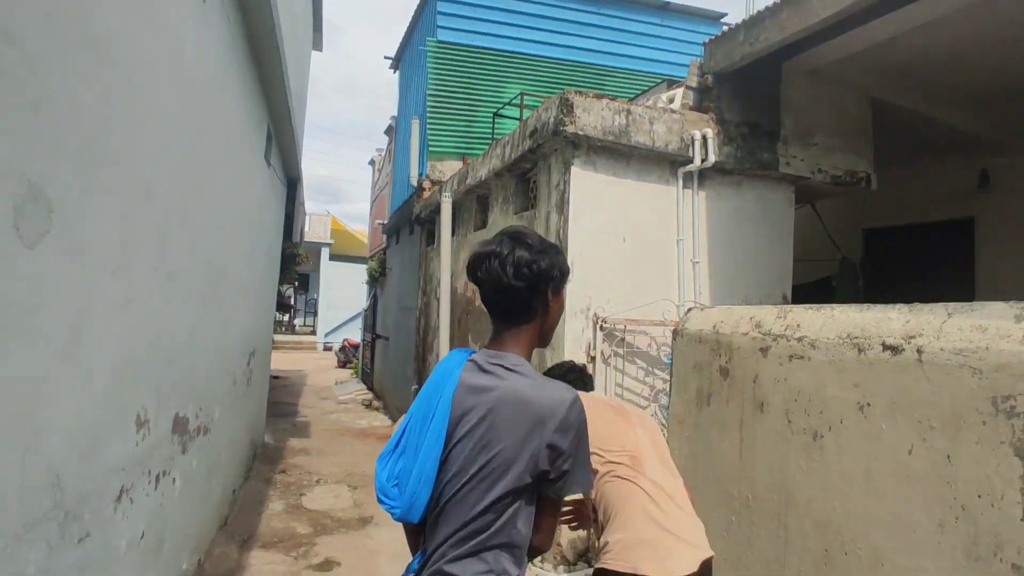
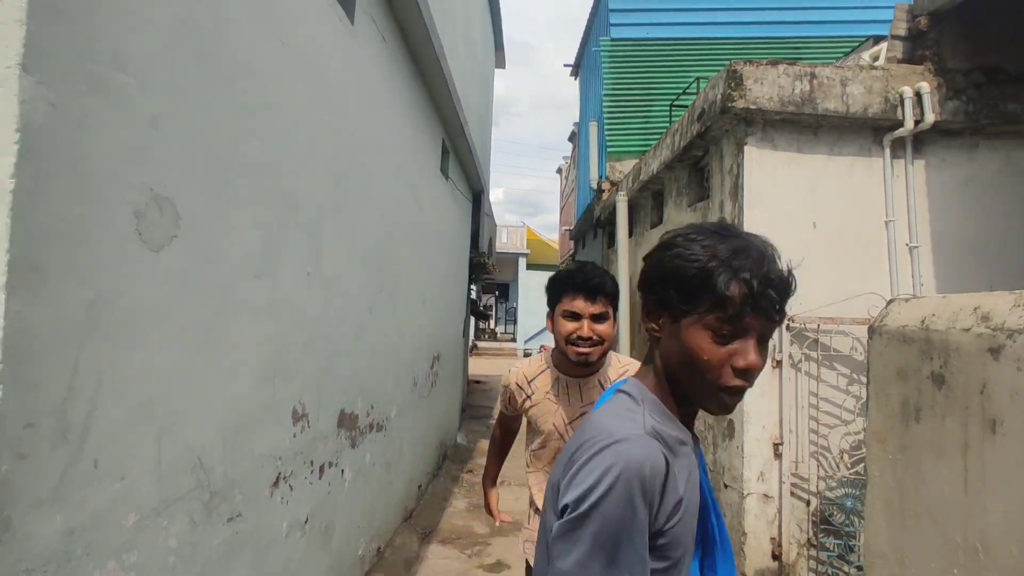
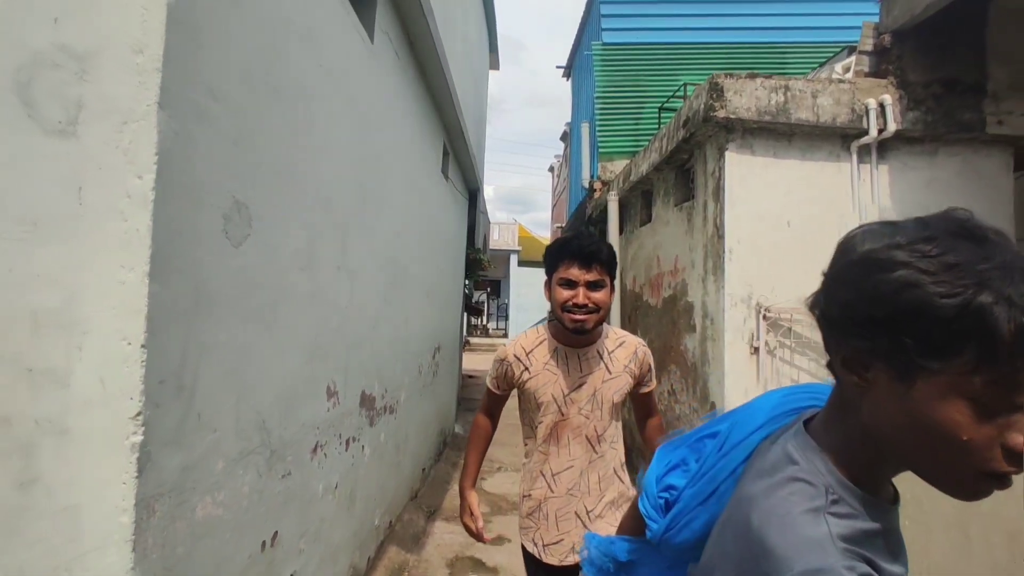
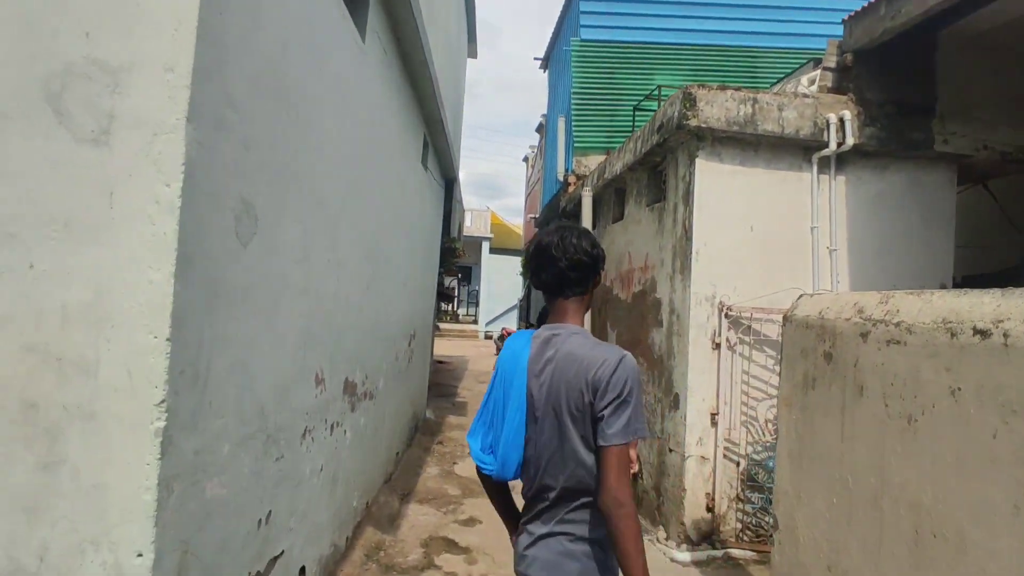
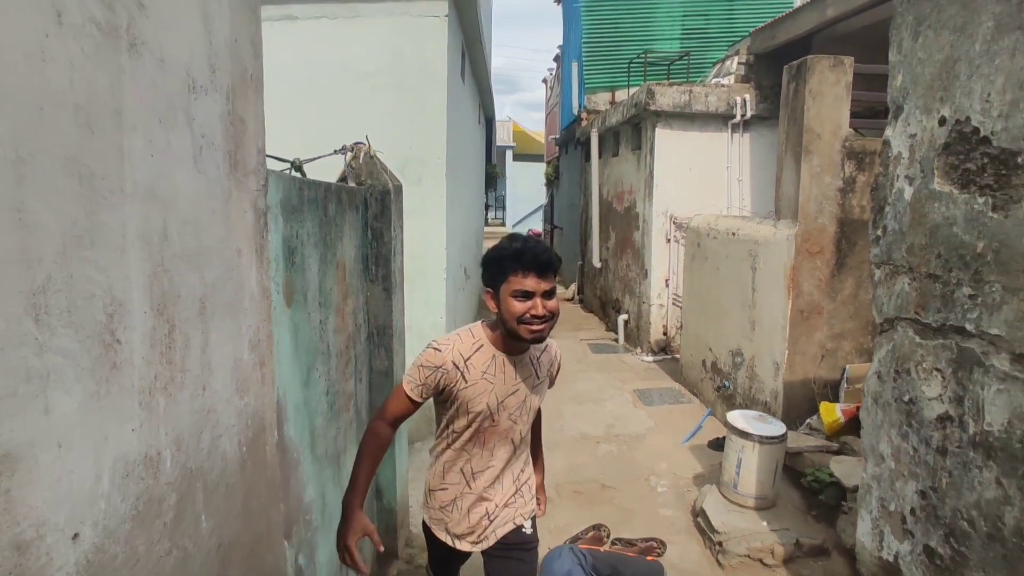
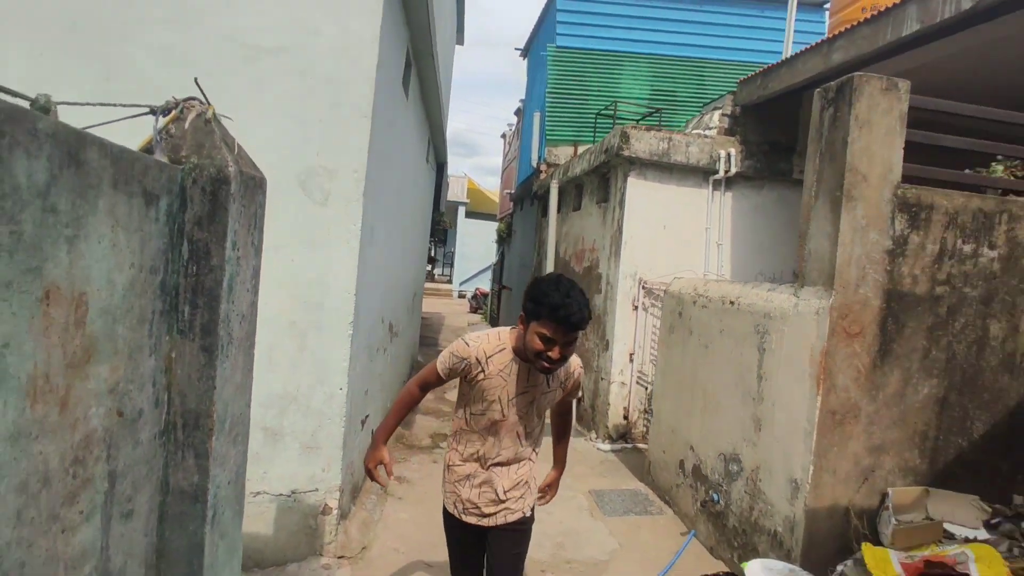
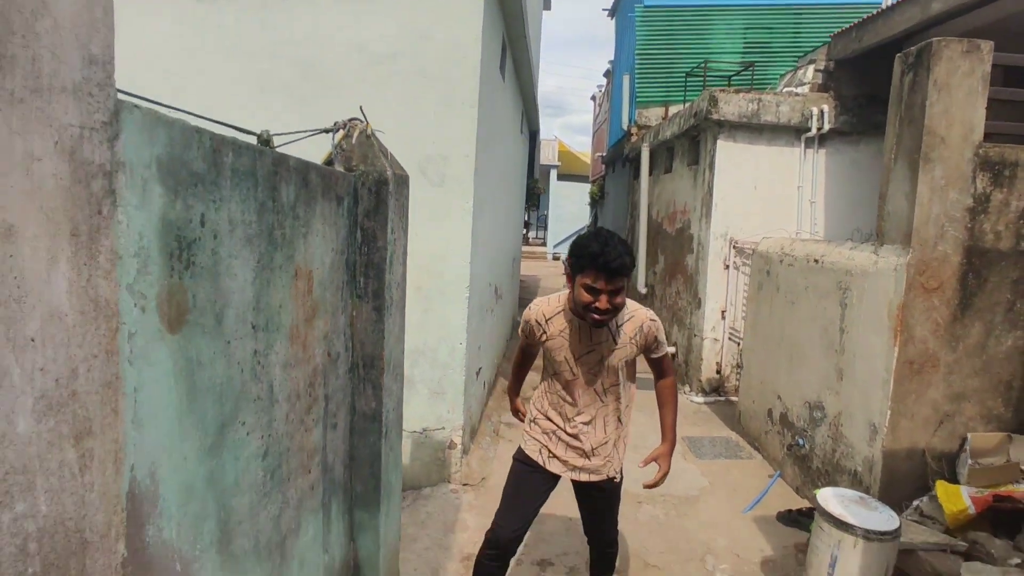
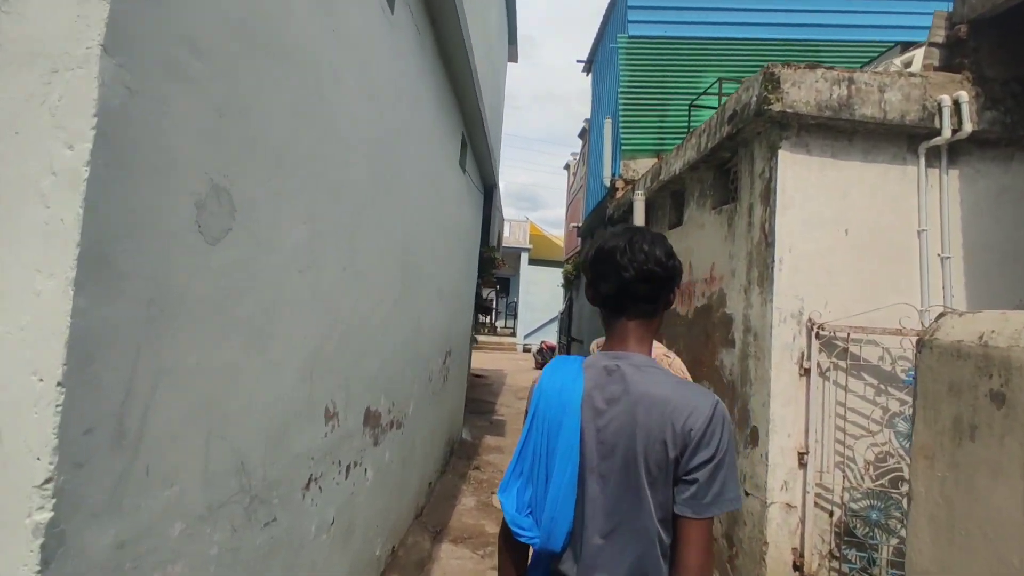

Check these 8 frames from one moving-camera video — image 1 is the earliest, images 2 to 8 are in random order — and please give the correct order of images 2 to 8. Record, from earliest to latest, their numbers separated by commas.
4, 8, 2, 3, 6, 7, 5
